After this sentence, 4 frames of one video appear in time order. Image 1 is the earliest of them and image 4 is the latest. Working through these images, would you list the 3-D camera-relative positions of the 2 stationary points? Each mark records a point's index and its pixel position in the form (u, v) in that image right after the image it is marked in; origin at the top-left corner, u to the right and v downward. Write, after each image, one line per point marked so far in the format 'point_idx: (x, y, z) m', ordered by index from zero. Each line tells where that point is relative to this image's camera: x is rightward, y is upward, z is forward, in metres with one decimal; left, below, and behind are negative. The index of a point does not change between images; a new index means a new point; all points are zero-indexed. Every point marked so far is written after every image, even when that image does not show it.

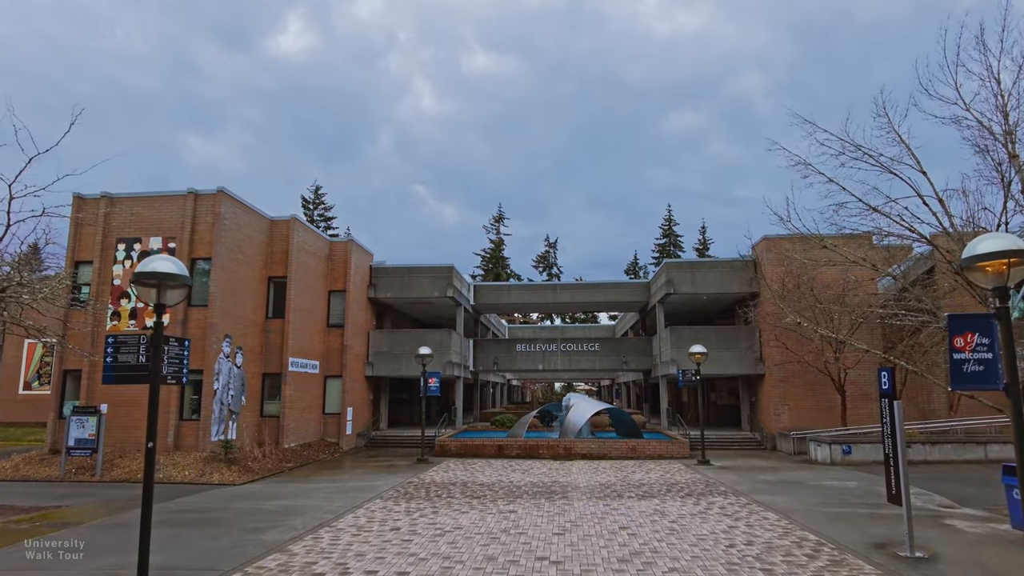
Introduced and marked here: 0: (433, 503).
0: (-1.5, -4.1, +12.3) m
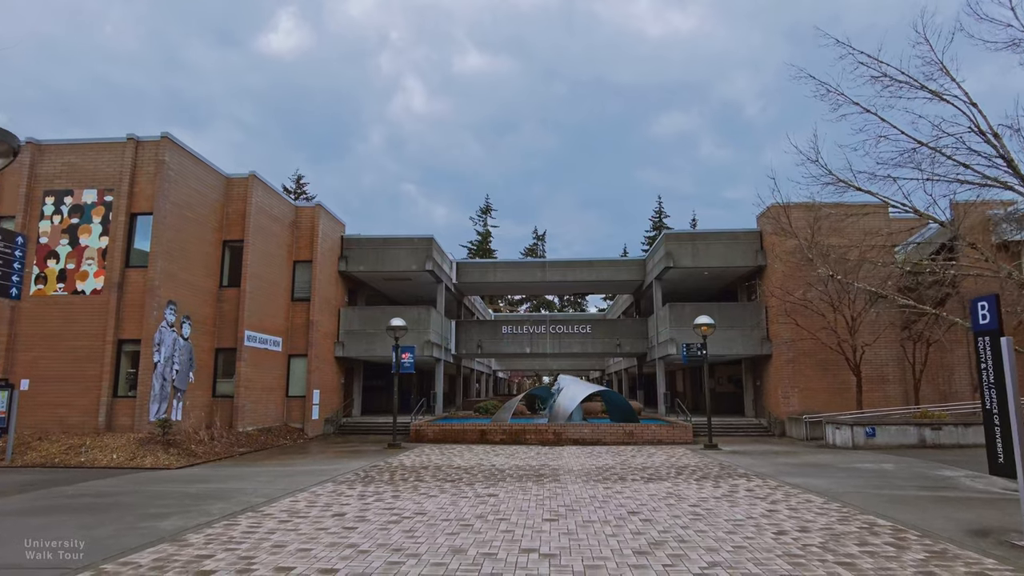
0: (-1.8, -3.1, +10.1) m
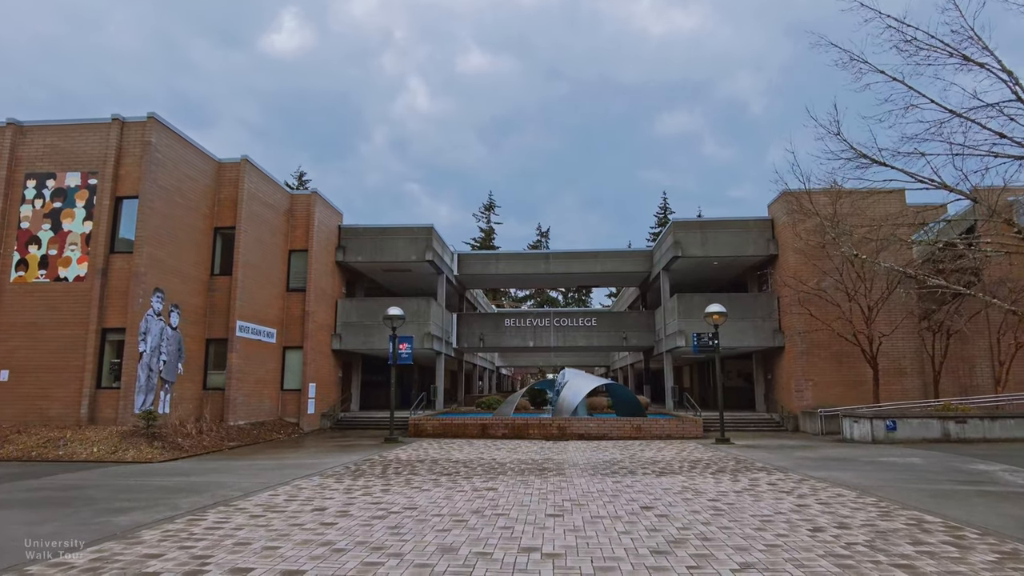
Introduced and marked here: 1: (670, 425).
0: (-1.8, -2.8, +9.3) m
1: (+4.4, -3.8, +18.1) m
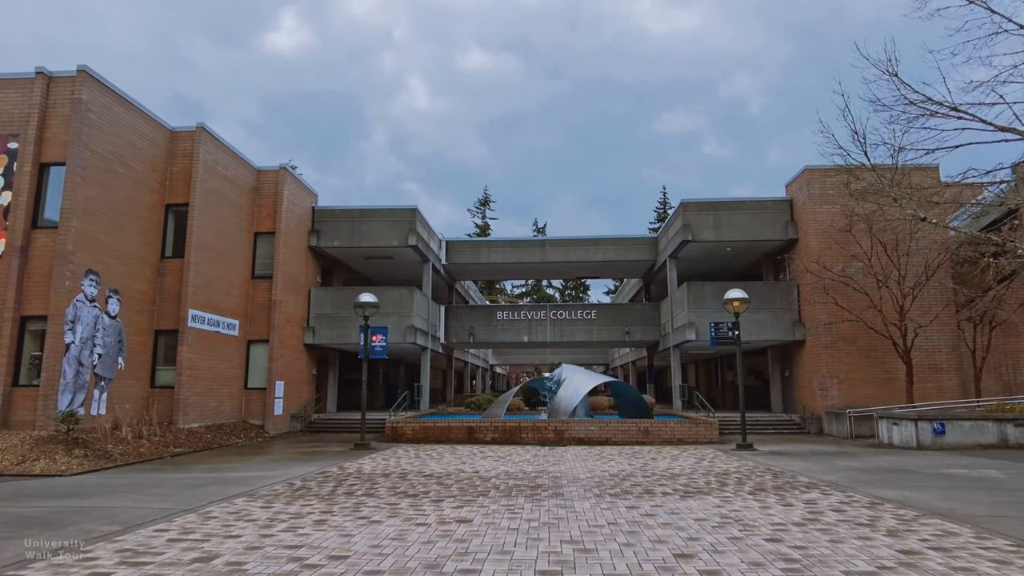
0: (-2.0, -2.4, +7.2) m
1: (+4.2, -3.5, +15.9) m
